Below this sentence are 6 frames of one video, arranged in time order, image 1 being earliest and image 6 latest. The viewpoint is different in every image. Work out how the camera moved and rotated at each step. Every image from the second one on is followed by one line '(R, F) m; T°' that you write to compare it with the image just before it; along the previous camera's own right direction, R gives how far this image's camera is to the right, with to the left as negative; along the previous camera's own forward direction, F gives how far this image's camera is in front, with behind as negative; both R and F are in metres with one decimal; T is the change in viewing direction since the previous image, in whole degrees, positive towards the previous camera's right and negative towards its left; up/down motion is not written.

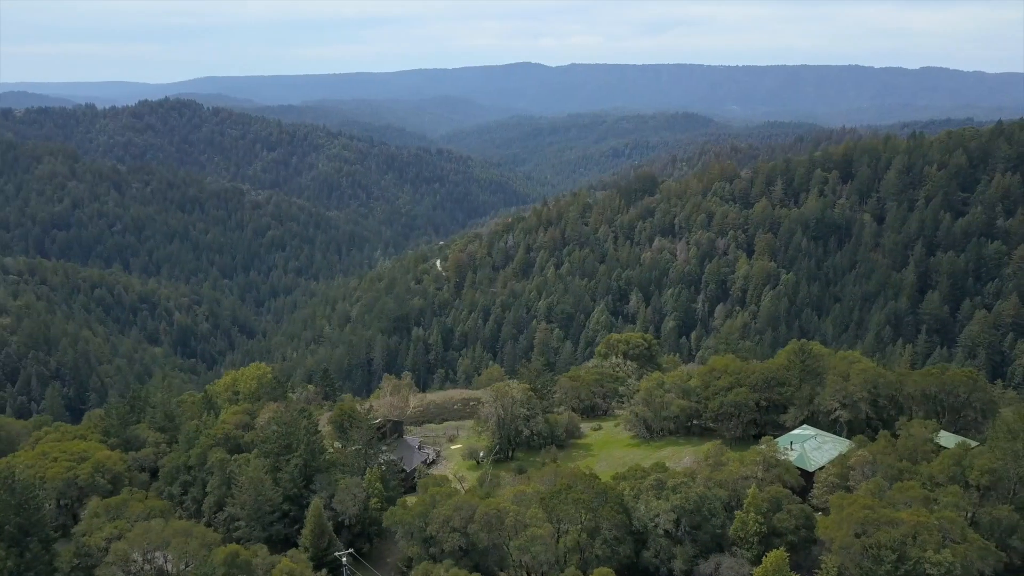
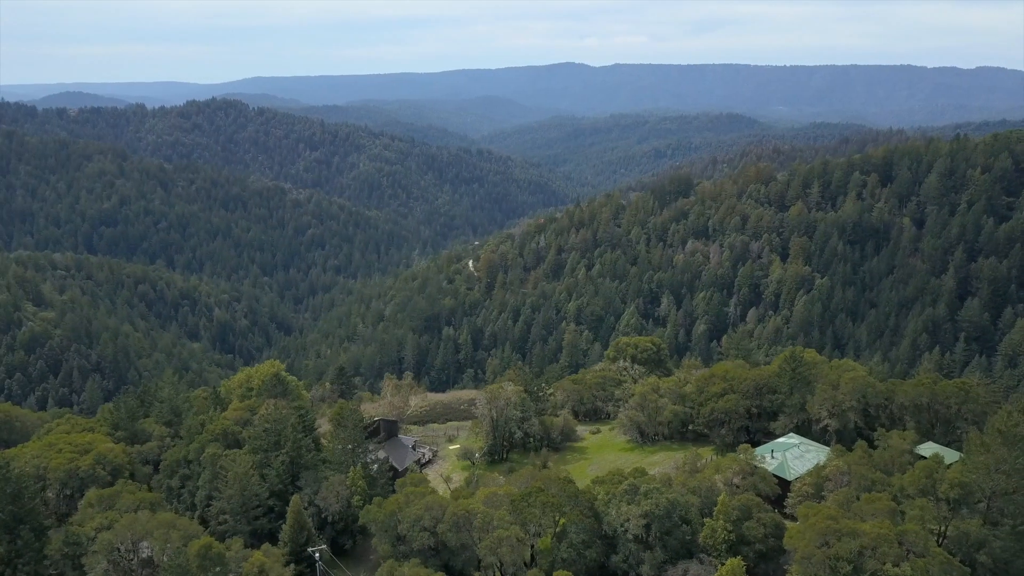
(+2.8, -0.3) m; -2°
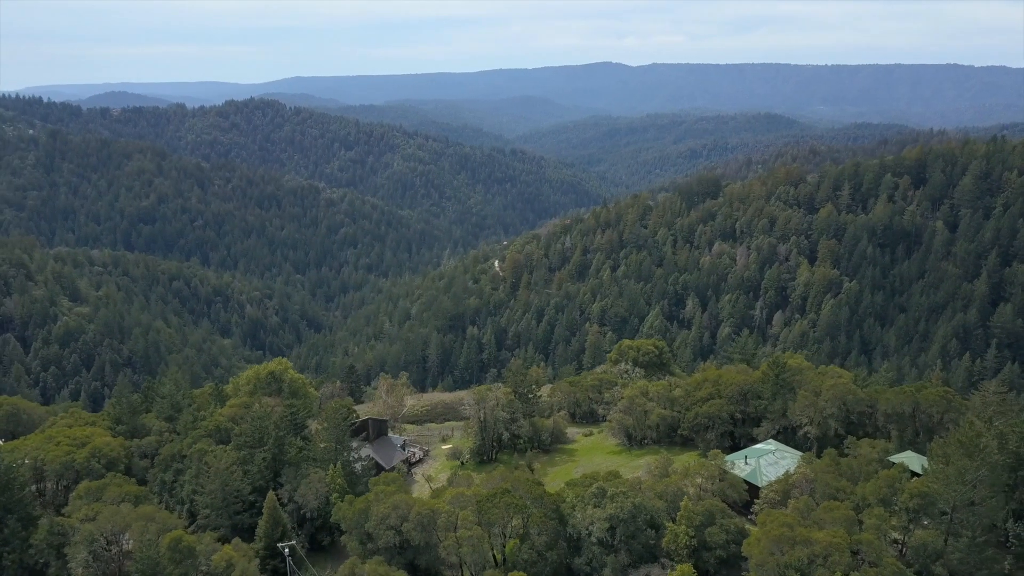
(+2.8, -0.3) m; -2°
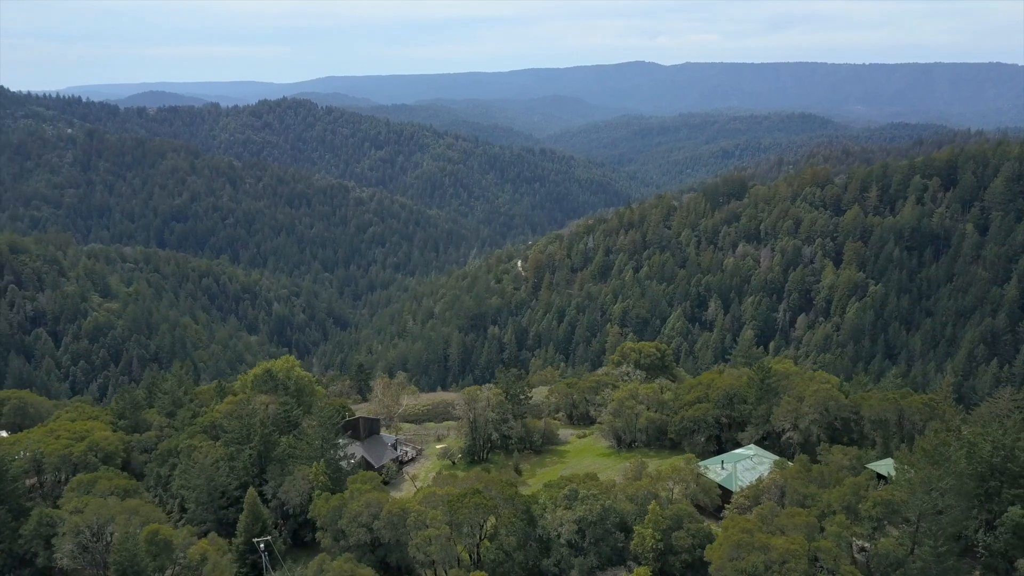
(+2.4, -0.3) m; -2°
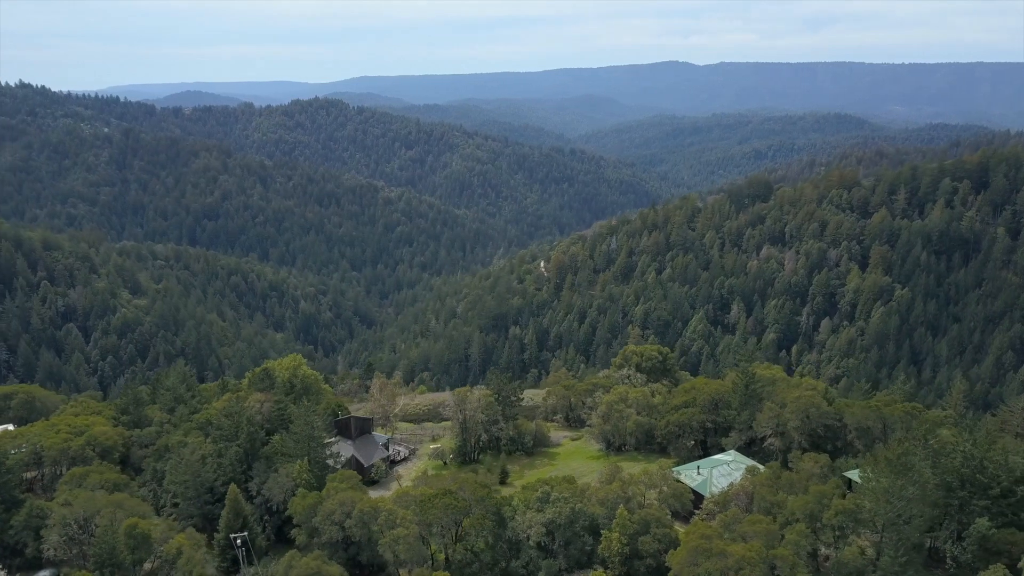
(+2.4, -0.3) m; -2°
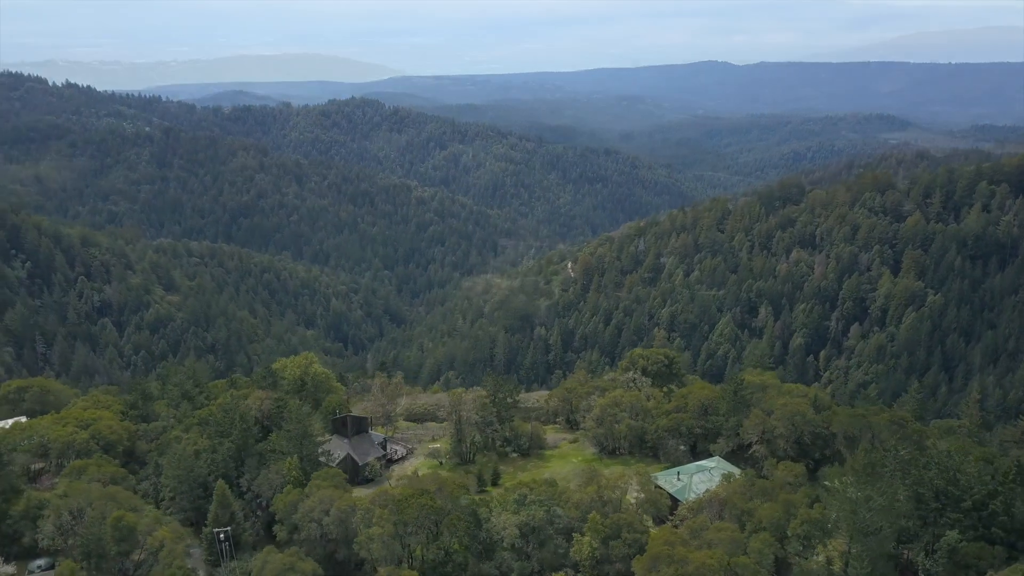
(+2.4, -0.3) m; -2°
